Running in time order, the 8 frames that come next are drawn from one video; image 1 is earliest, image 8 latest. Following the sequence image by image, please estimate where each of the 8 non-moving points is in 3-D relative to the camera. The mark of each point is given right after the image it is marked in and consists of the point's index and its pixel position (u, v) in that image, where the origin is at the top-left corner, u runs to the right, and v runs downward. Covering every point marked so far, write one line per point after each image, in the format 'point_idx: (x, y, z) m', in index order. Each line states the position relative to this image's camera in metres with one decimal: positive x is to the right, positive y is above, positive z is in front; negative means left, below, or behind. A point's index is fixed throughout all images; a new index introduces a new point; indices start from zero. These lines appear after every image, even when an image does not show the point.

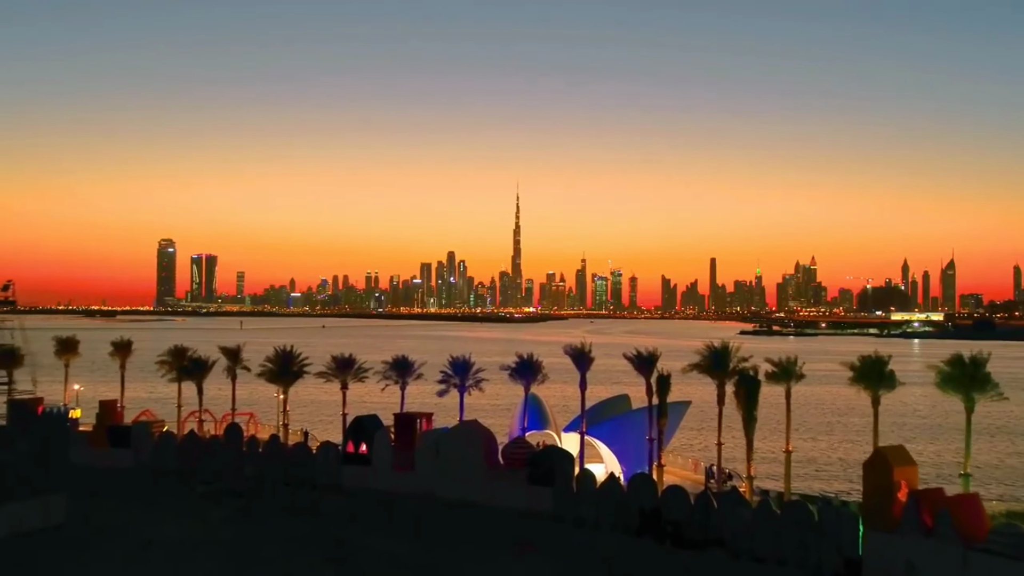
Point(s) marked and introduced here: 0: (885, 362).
0: (+7.2, -1.4, +20.0) m
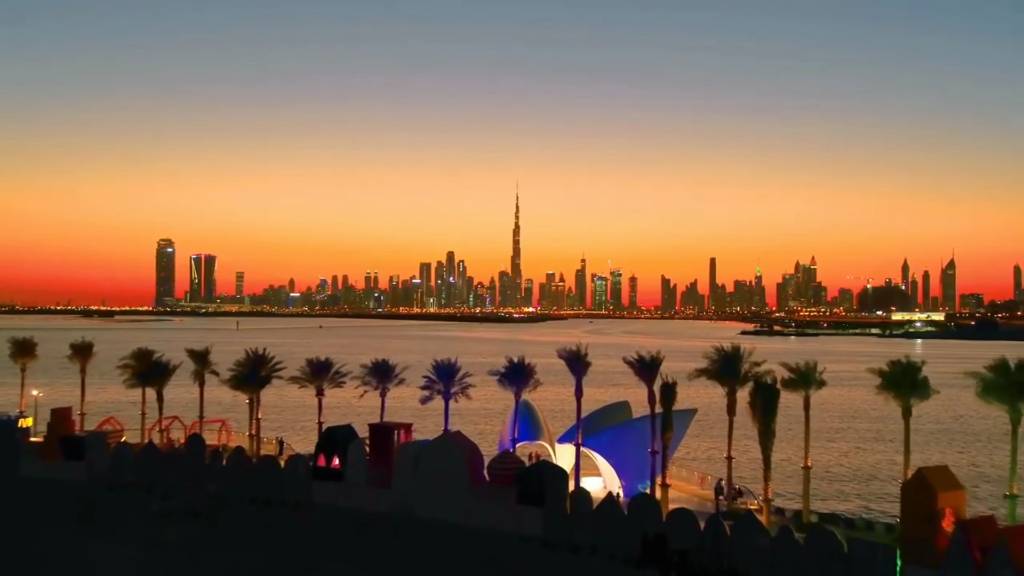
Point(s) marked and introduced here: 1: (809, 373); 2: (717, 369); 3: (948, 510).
0: (+7.0, -1.4, +17.8) m
1: (+5.4, -1.5, +18.9) m
2: (+3.9, -1.5, +19.8) m
3: (+5.8, -3.0, +13.9) m
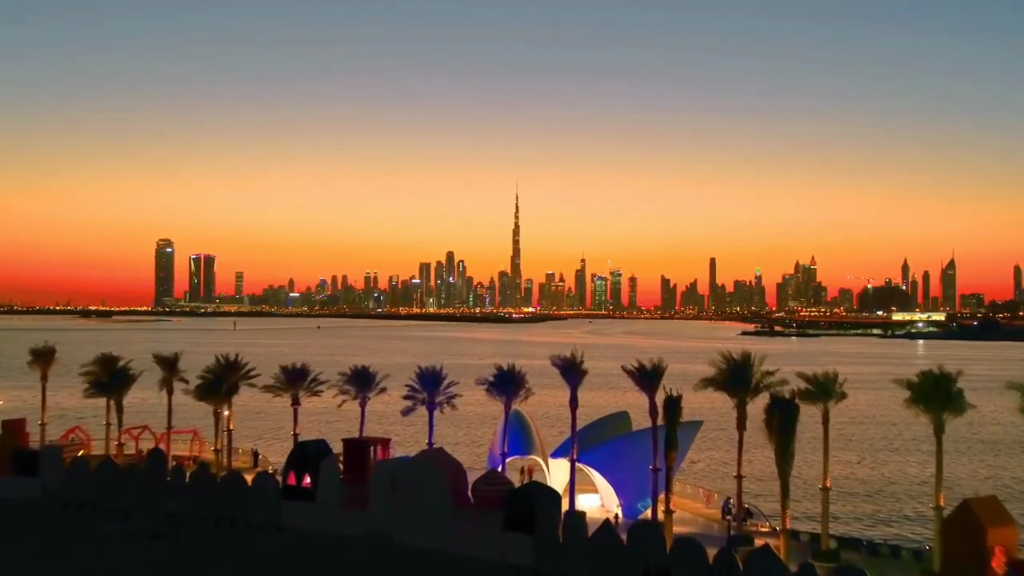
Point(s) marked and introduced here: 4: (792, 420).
0: (+6.8, -1.4, +16.0) m
1: (+5.2, -1.6, +17.0) m
2: (+3.7, -1.6, +18.0) m
3: (+5.6, -3.0, +12.0) m
4: (+3.9, -1.8, +14.3) m
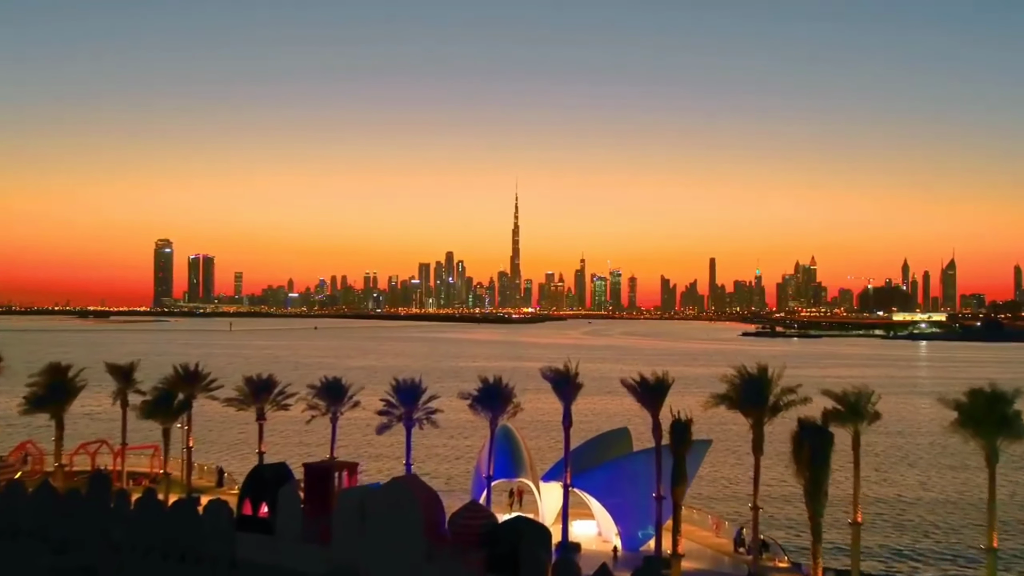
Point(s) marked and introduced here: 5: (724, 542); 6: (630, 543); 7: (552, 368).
0: (+6.5, -1.5, +13.7) m
1: (+4.9, -1.6, +14.8) m
2: (+3.5, -1.6, +15.7) m
3: (+5.4, -3.1, +9.8) m
4: (+3.6, -1.9, +12.1) m
5: (+3.7, -4.5, +18.3) m
6: (+2.1, -4.5, +18.3) m
7: (+0.7, -1.4, +19.1) m
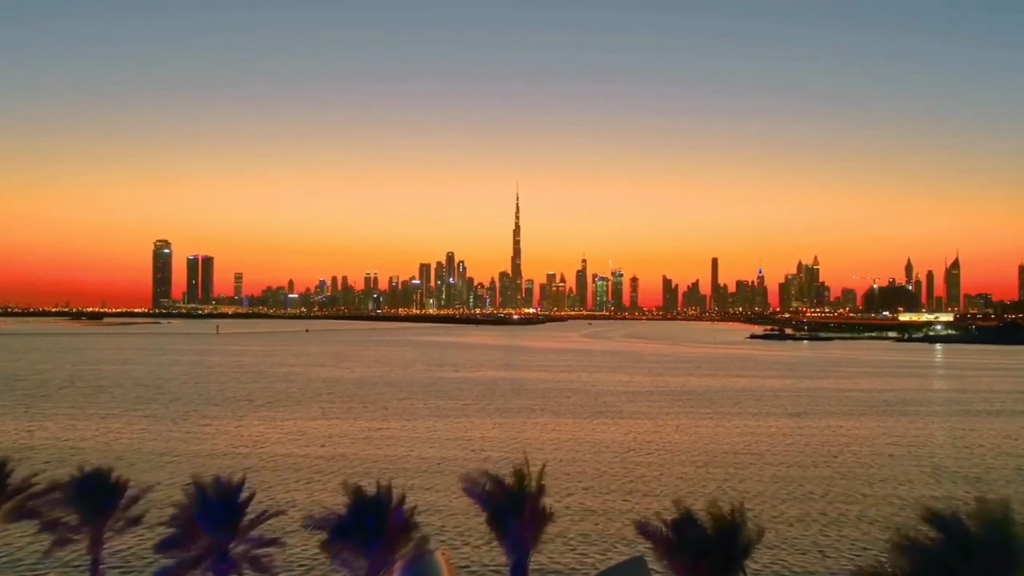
0: (+5.6, -1.6, +4.1) m
1: (+4.0, -1.8, +5.1) m
2: (+2.5, -1.8, +6.1) m
3: (+4.4, -3.2, +0.1) m
4: (+2.7, -2.0, +2.4) m
5: (+2.8, -4.6, +8.7) m
6: (+1.1, -4.6, +8.6) m
7: (-0.2, -1.6, +9.5) m
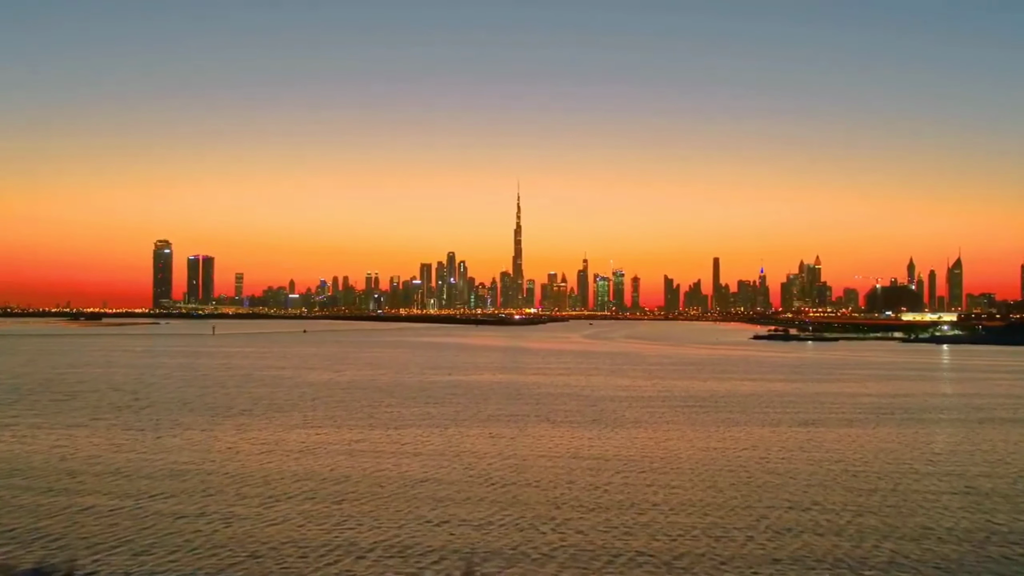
0: (+5.2, -1.6, +0.7) m
1: (+3.7, -1.8, +1.8) m
2: (+2.2, -1.8, +2.8) m
3: (+4.1, -3.2, -3.2) m
4: (+2.3, -2.0, -0.9) m
5: (+2.5, -4.6, +5.3) m
6: (+0.8, -4.6, +5.3) m
7: (-0.5, -1.6, +6.2) m
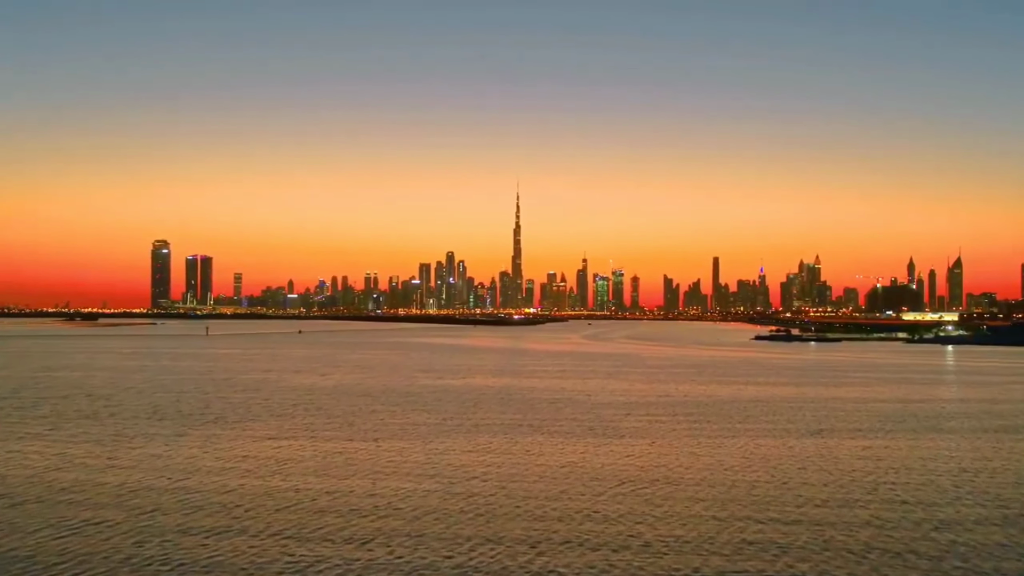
0: (+4.8, -1.6, -2.7) m
1: (+3.2, -1.8, -1.6) m
2: (+1.7, -1.8, -0.6) m
3: (+3.7, -3.2, -6.6) m
4: (+1.9, -2.0, -4.3) m
5: (+2.0, -4.7, +1.9) m
6: (+0.4, -4.6, +1.9) m
7: (-1.0, -1.6, +2.8) m
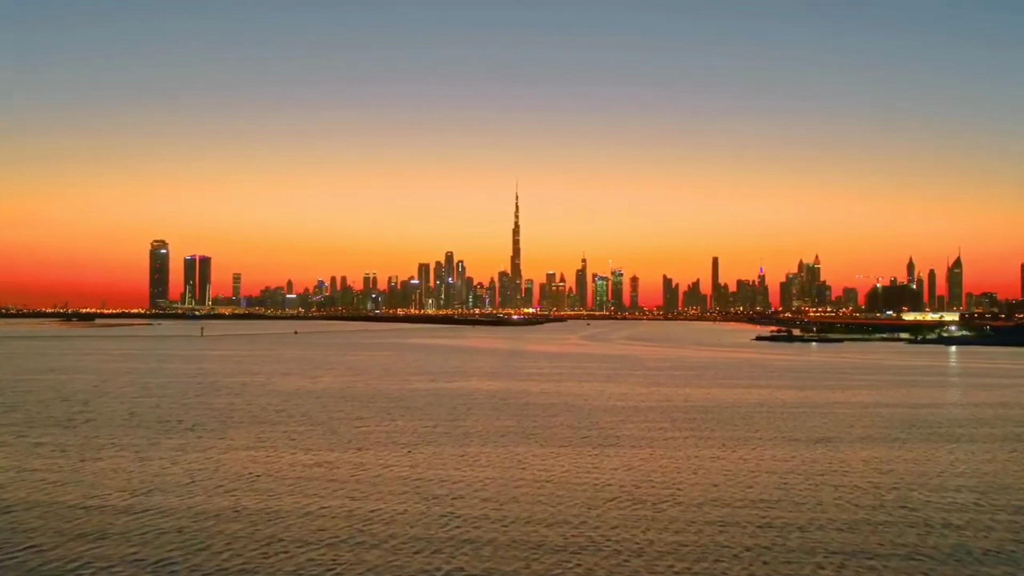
0: (+4.5, -1.6, -5.2) m
1: (+2.9, -1.8, -4.1) m
2: (+1.5, -1.8, -3.2) m
3: (+3.4, -3.2, -9.1) m
4: (+1.6, -2.0, -6.8) m
5: (+1.7, -4.6, -0.6) m
6: (+0.1, -4.6, -0.6) m
7: (-1.3, -1.6, +0.2) m
